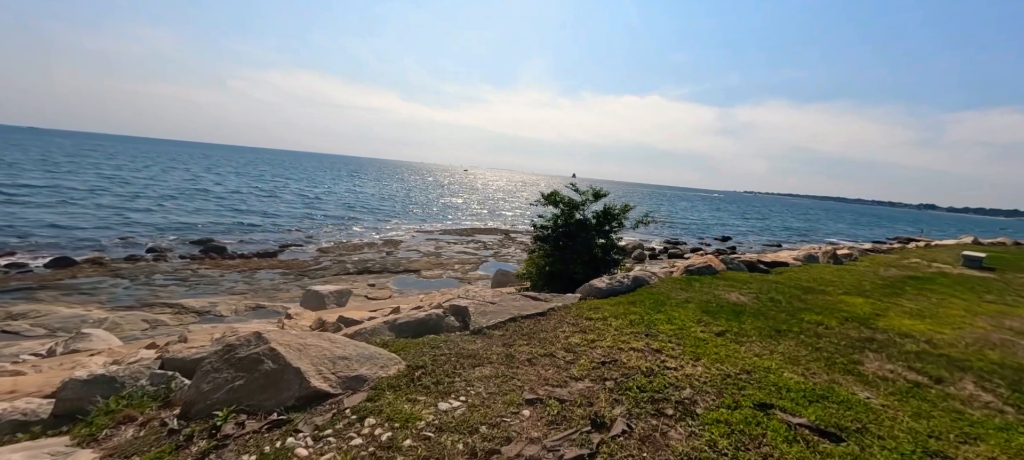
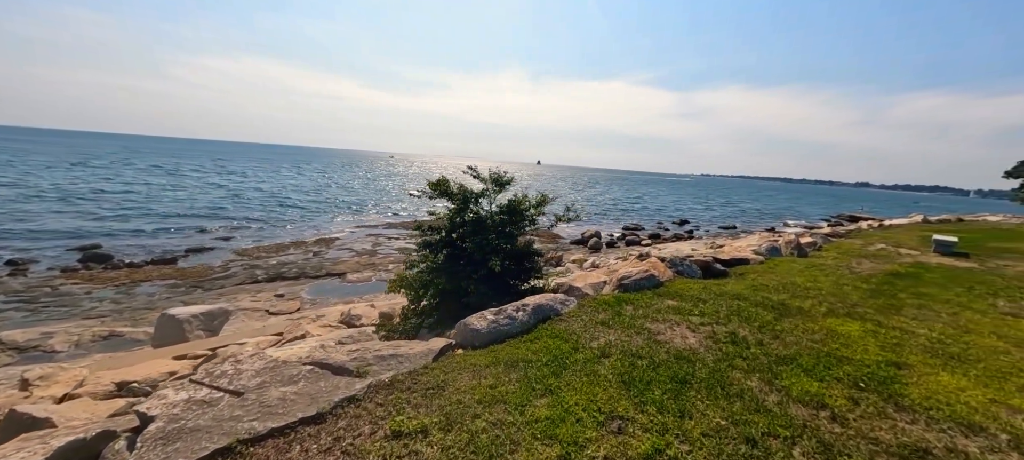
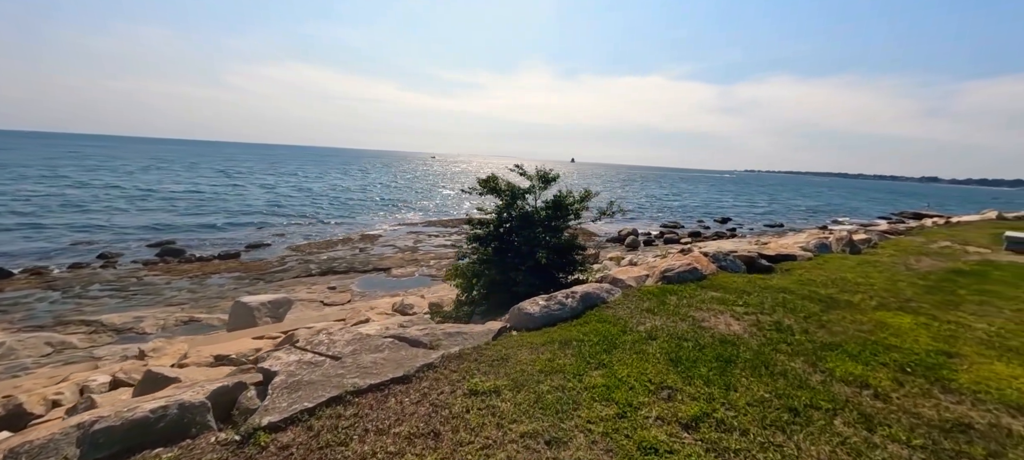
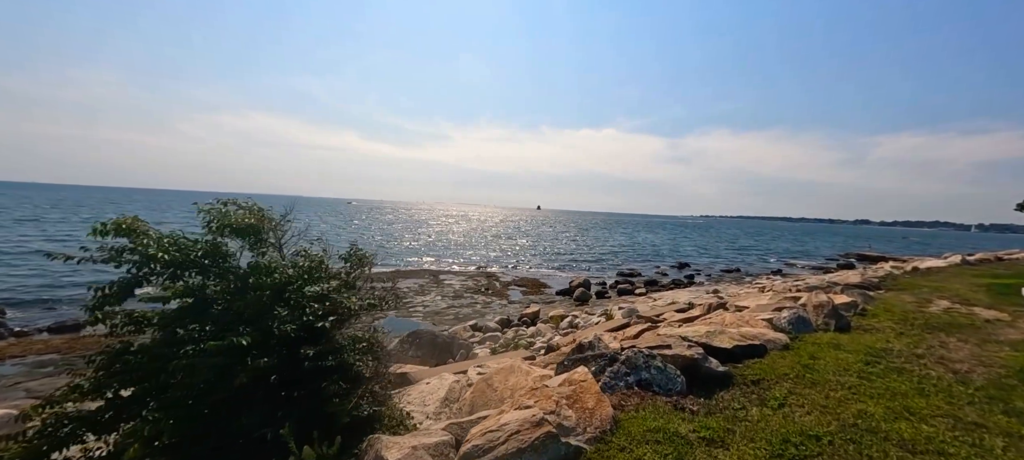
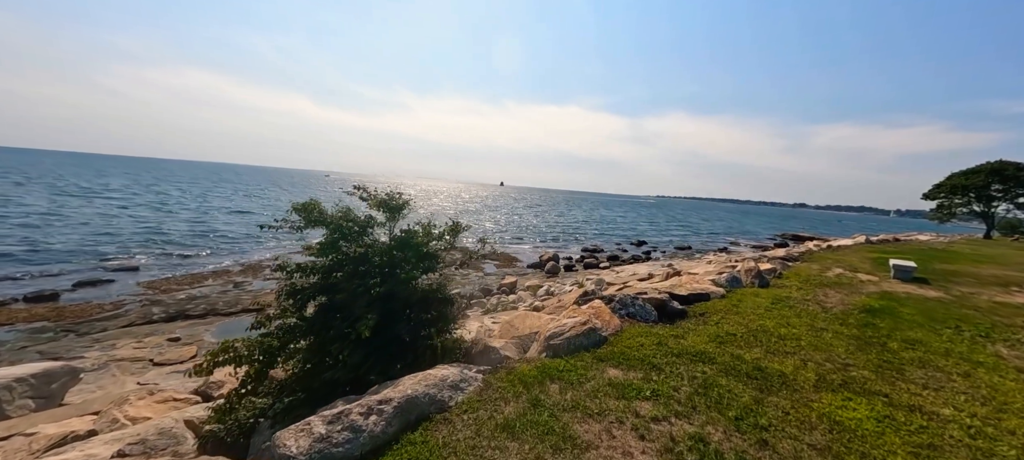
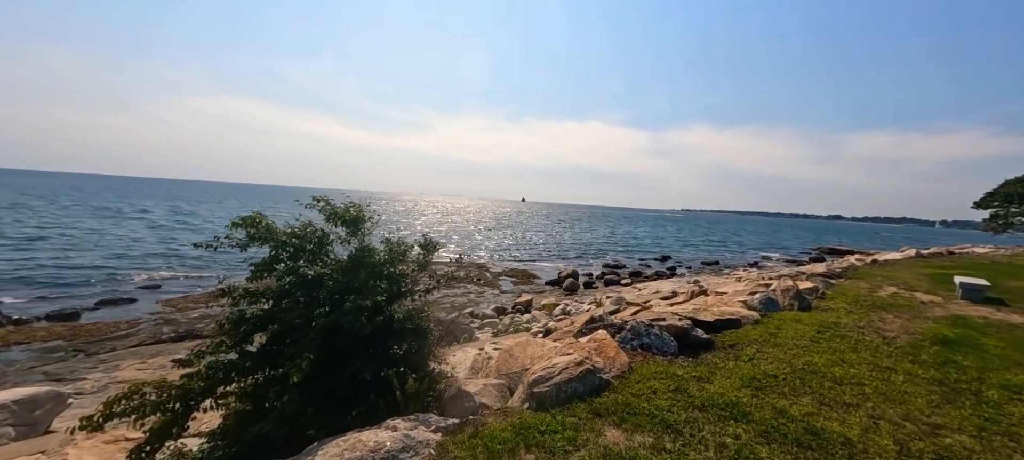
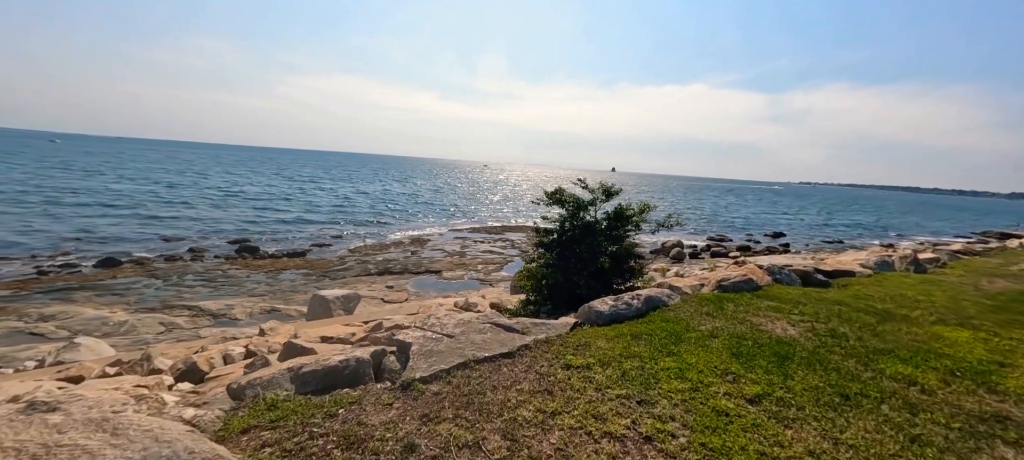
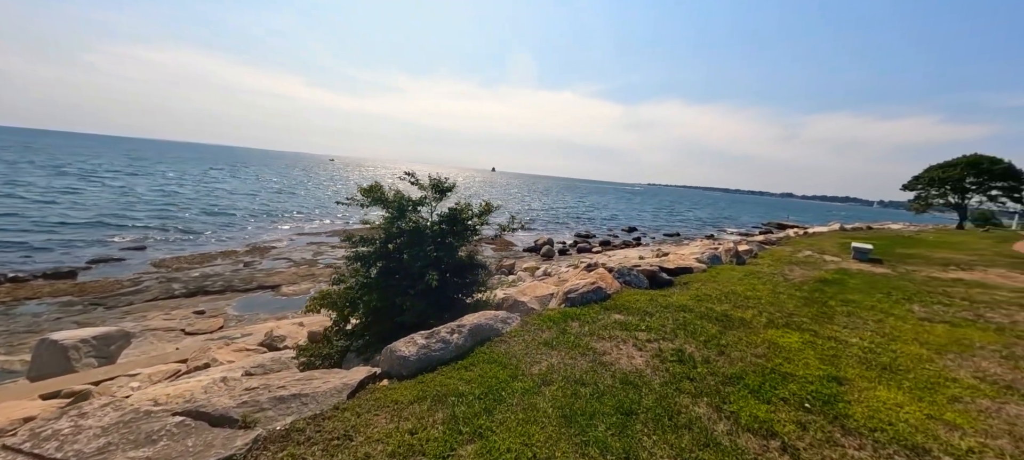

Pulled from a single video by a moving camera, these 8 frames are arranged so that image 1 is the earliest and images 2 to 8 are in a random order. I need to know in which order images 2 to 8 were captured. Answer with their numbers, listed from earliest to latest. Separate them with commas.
7, 3, 2, 8, 5, 6, 4
